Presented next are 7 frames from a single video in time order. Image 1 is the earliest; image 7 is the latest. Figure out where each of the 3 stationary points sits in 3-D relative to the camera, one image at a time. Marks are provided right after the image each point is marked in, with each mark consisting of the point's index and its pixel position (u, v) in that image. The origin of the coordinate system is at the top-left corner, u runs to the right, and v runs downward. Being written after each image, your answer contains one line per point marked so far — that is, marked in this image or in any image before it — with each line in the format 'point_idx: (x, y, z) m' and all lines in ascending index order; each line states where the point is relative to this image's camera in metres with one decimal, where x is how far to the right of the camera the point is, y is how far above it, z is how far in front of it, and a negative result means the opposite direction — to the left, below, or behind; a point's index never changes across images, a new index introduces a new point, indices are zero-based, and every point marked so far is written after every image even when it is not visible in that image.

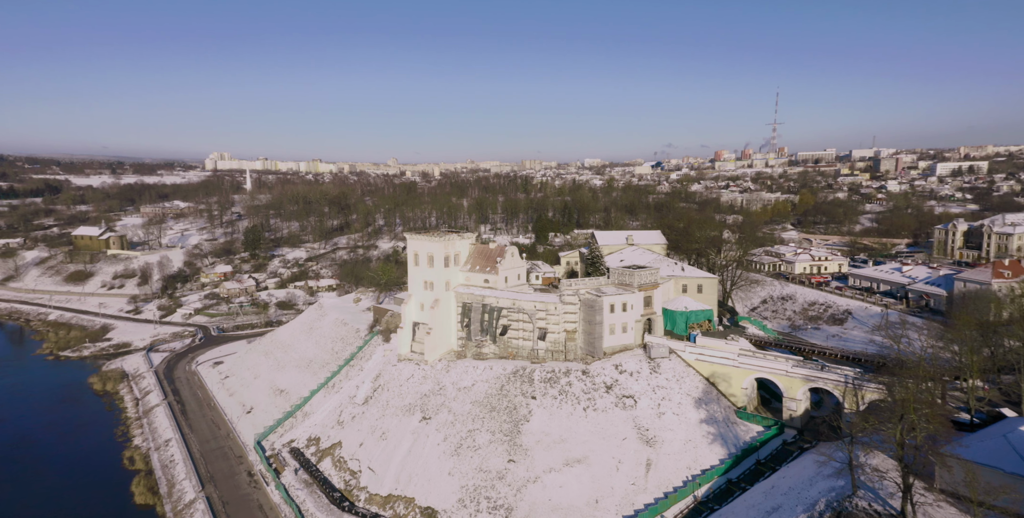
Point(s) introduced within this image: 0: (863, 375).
0: (+12.4, -4.1, +19.0) m
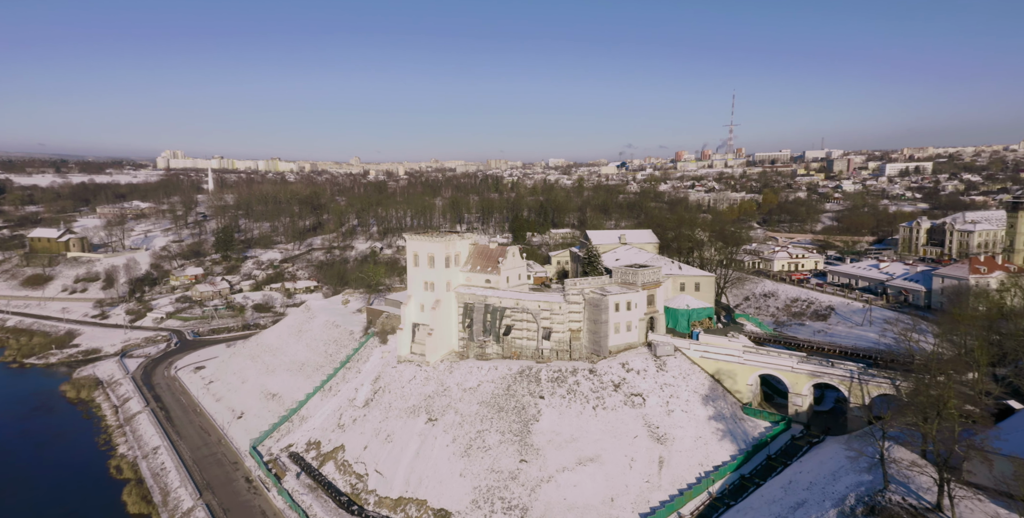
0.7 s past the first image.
0: (+12.8, -4.0, +19.4) m
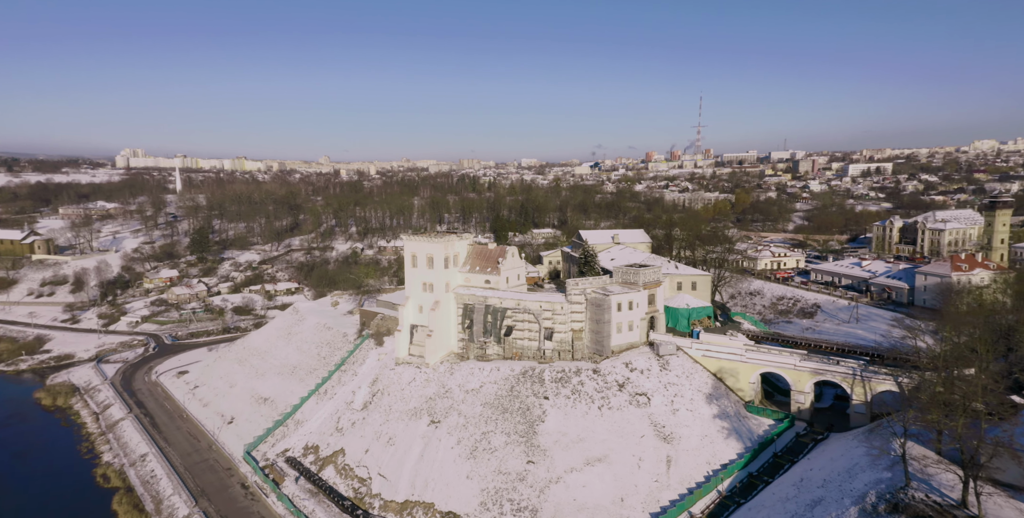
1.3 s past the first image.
0: (+13.1, -4.0, +19.8) m
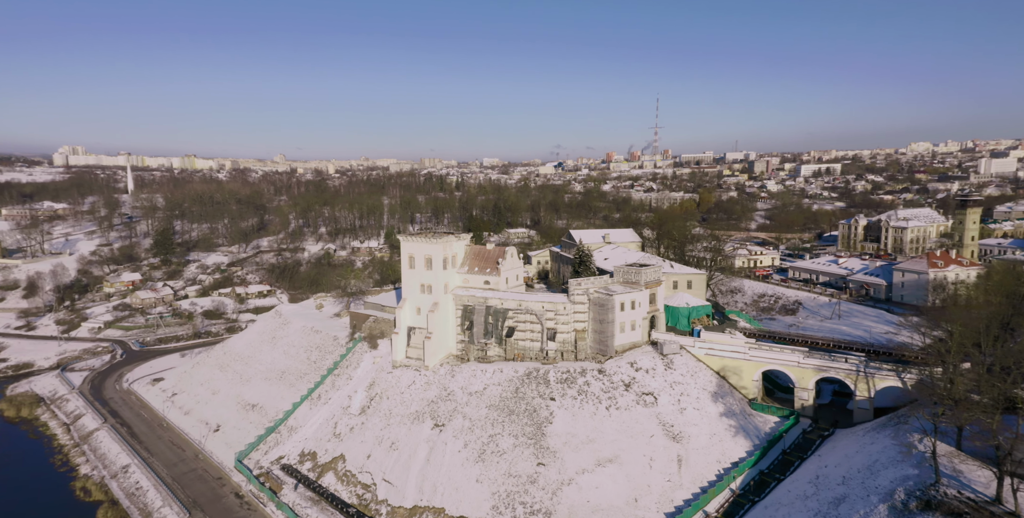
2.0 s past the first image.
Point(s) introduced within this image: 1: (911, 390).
0: (+13.4, -3.9, +20.2) m
1: (+14.6, -4.8, +19.6) m
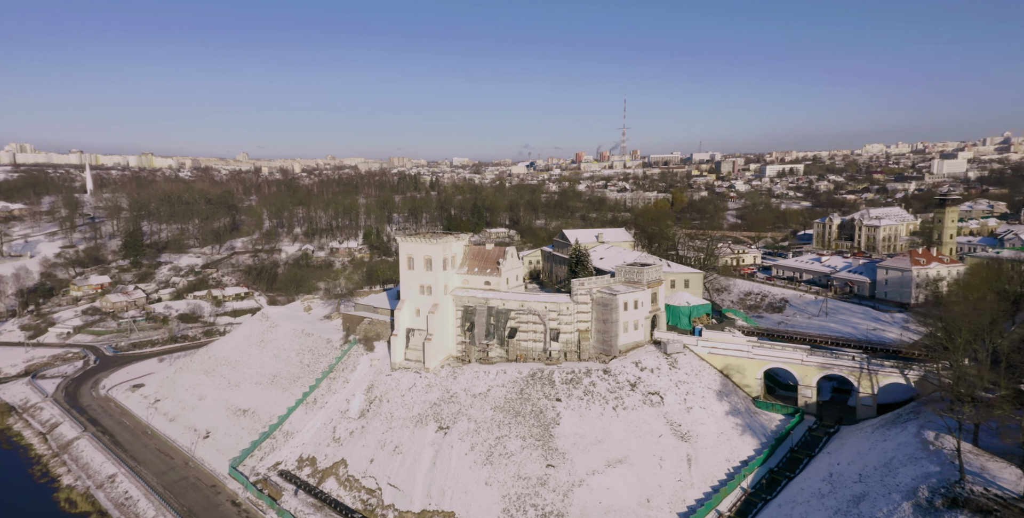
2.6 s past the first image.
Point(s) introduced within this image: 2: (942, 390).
0: (+13.7, -3.8, +20.5) m
1: (+14.9, -4.7, +20.0) m
2: (+14.4, -4.4, +17.9) m
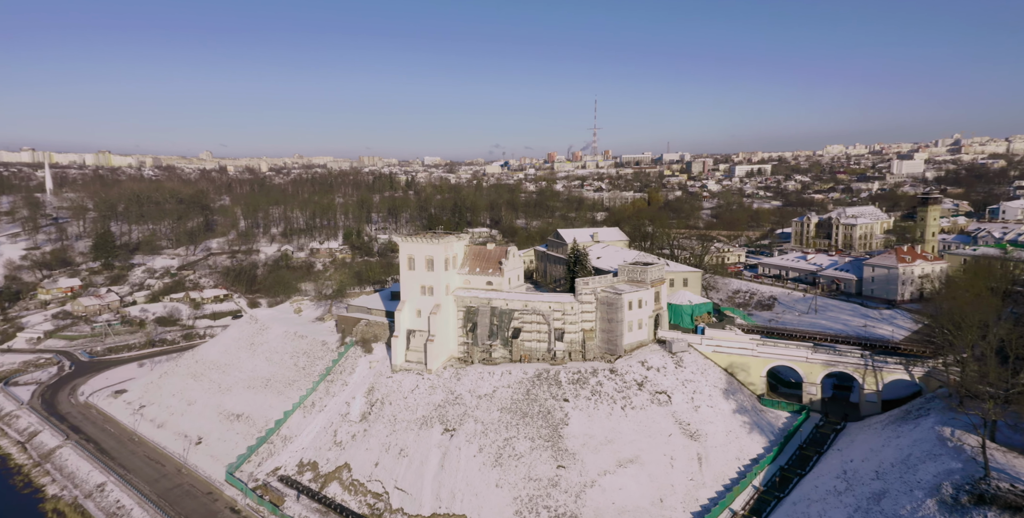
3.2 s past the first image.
0: (+14.1, -3.7, +20.7) m
1: (+15.2, -4.6, +20.3) m
2: (+14.8, -4.3, +18.2) m
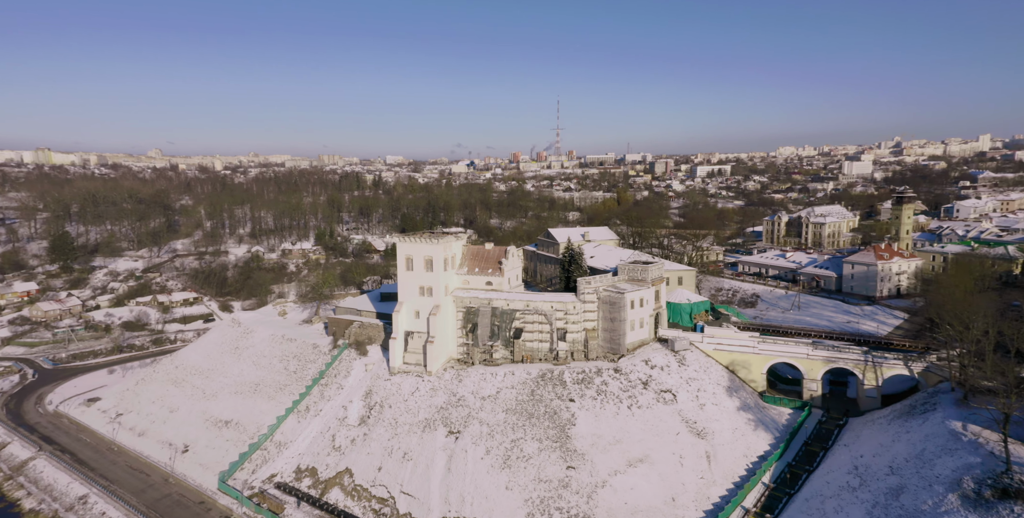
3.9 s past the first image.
0: (+14.3, -3.6, +21.2) m
1: (+15.5, -4.5, +20.8) m
2: (+15.2, -4.2, +18.7) m
